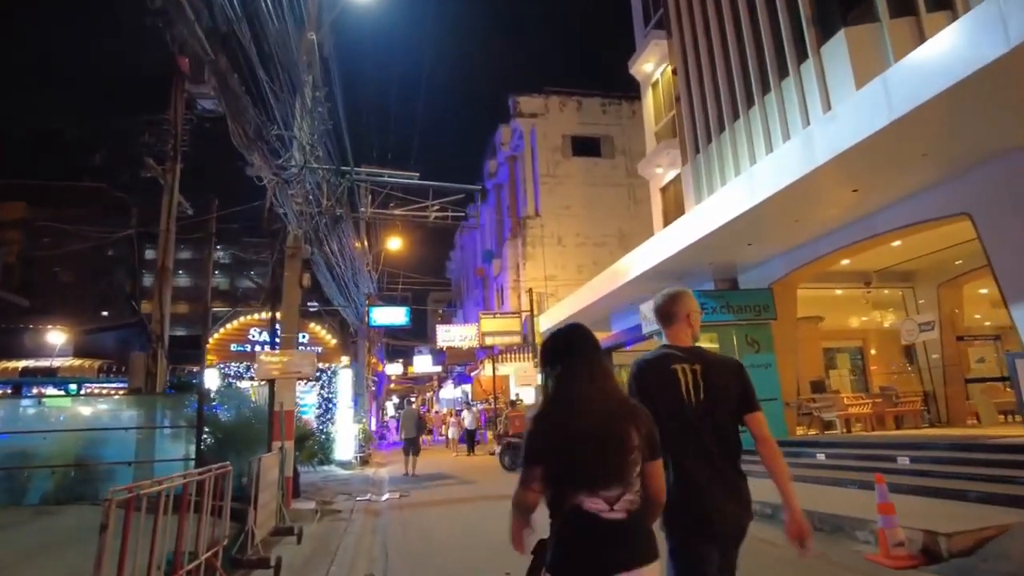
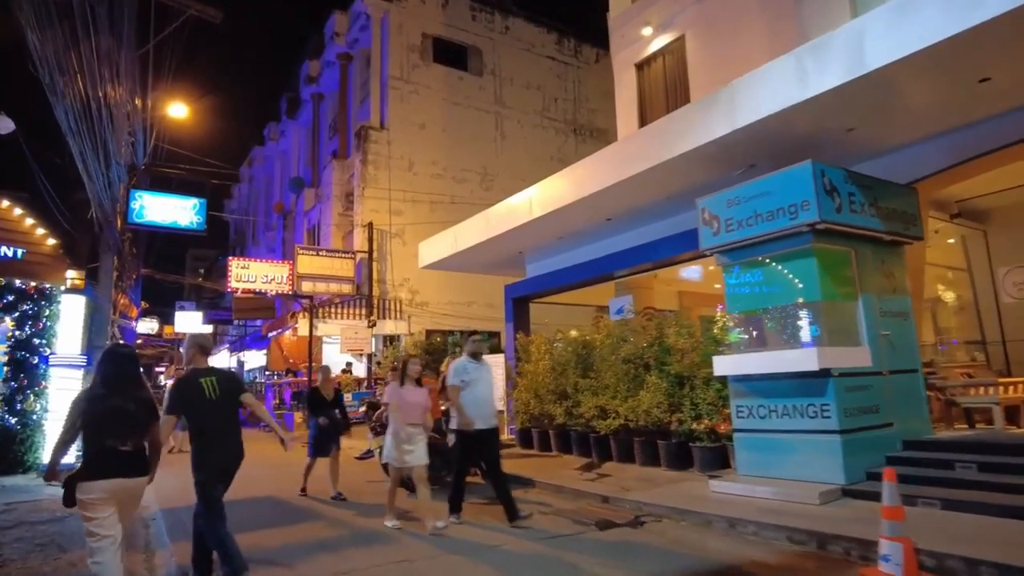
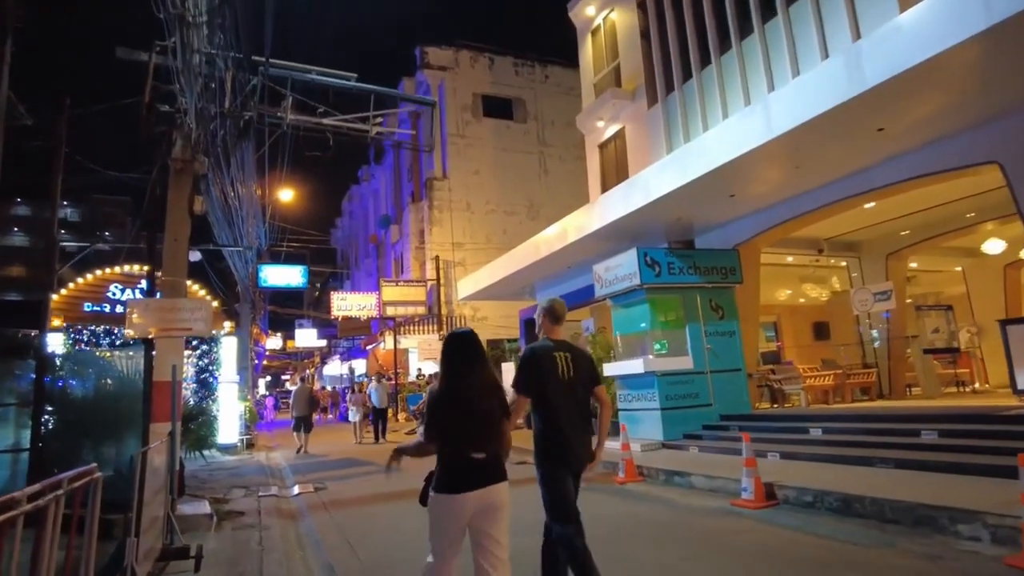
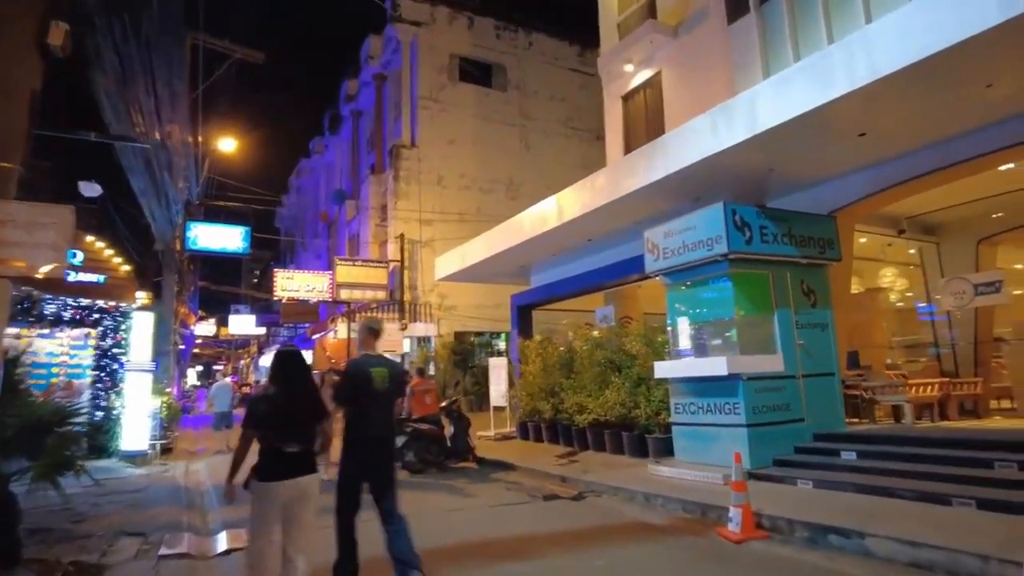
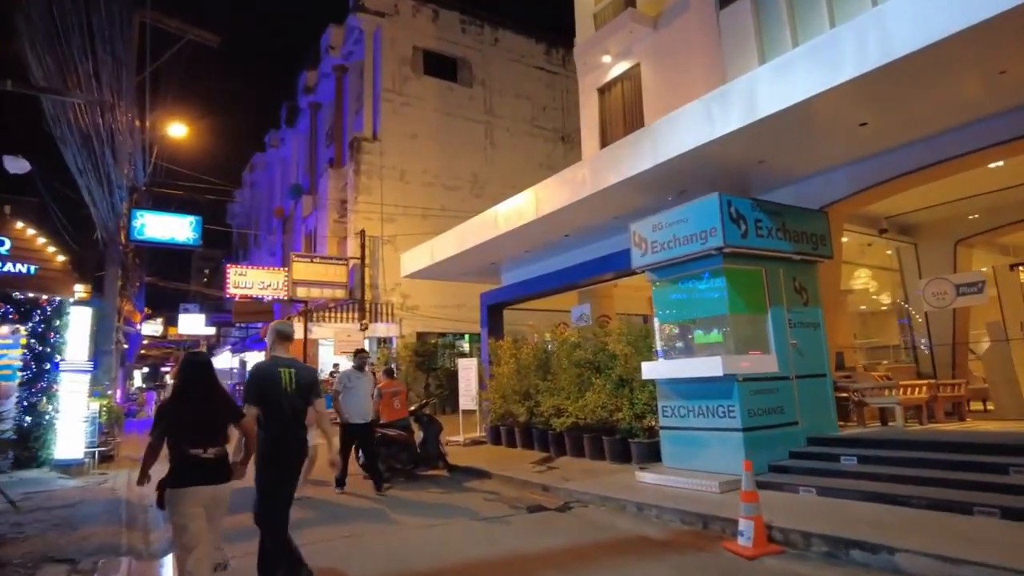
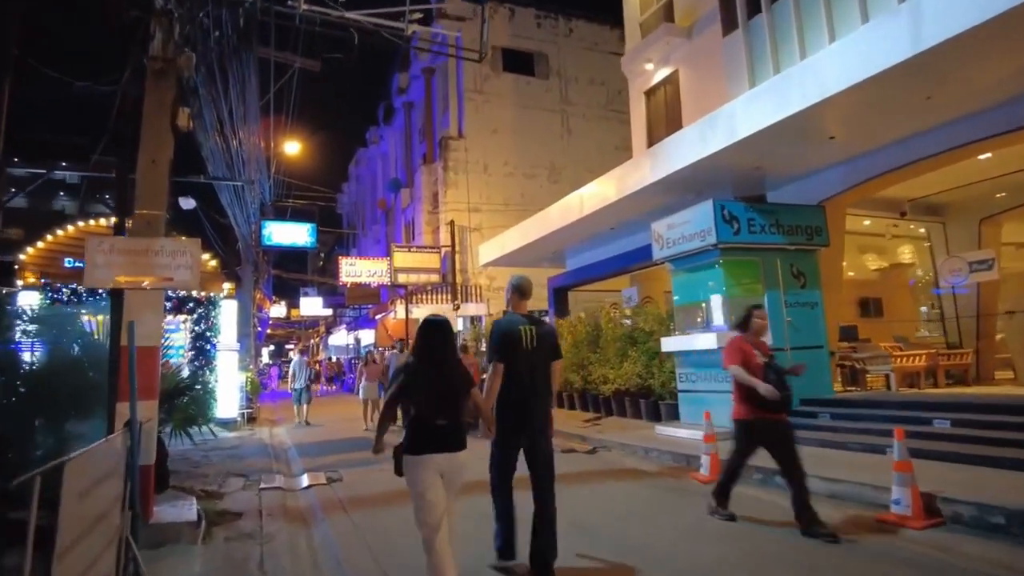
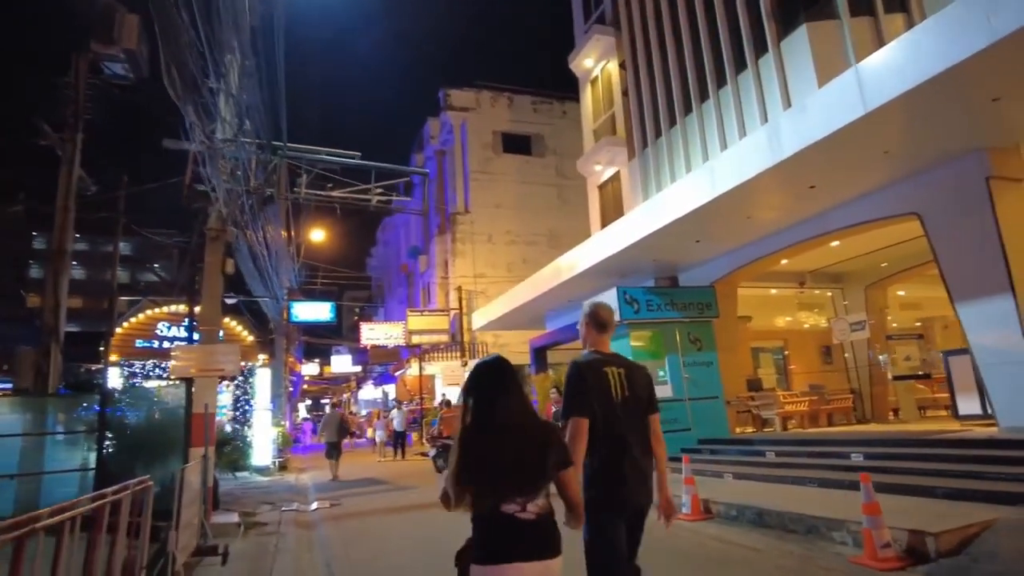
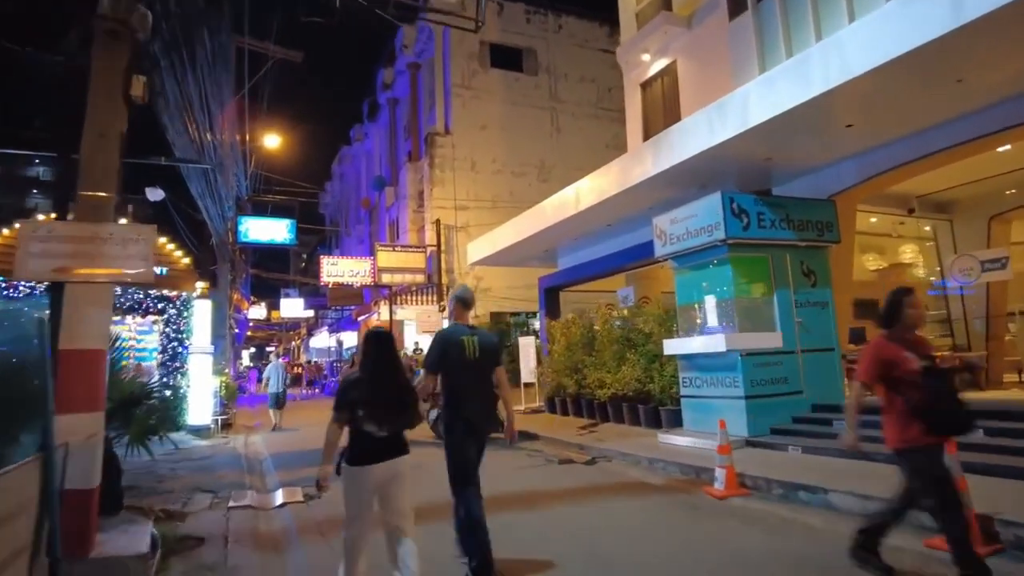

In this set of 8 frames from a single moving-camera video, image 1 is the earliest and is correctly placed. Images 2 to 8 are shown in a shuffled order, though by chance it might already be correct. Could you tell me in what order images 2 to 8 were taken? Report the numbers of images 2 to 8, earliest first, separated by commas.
7, 3, 6, 8, 4, 5, 2
